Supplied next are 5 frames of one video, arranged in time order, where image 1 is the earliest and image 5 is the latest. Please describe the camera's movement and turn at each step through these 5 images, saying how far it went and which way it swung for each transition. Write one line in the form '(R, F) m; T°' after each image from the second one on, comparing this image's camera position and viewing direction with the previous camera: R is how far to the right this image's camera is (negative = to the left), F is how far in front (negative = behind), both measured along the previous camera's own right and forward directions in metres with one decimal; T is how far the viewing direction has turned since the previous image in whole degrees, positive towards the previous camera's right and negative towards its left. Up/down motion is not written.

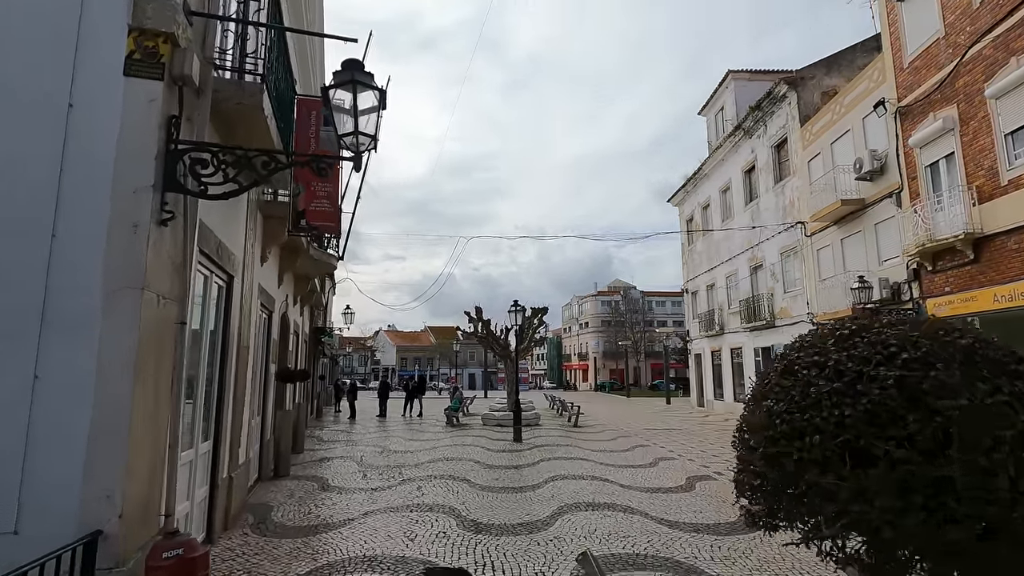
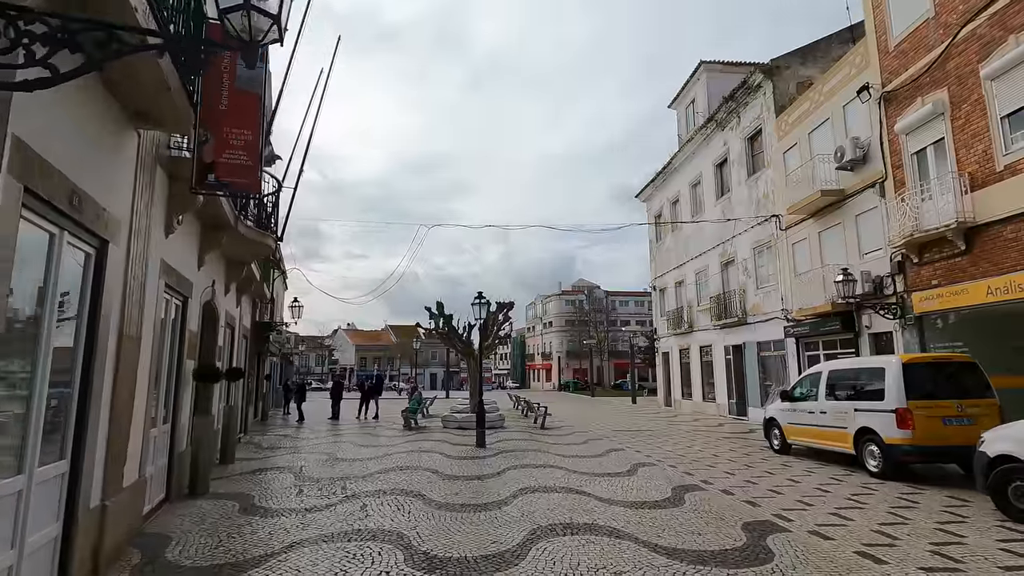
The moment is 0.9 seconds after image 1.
(0.0, +1.1) m; +4°
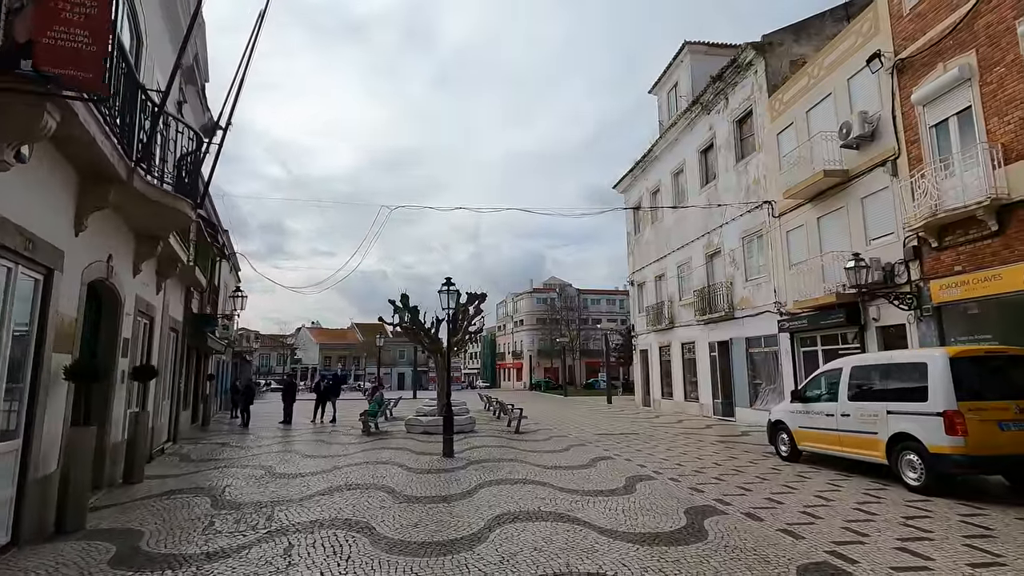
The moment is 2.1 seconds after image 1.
(-0.1, +1.5) m; +3°
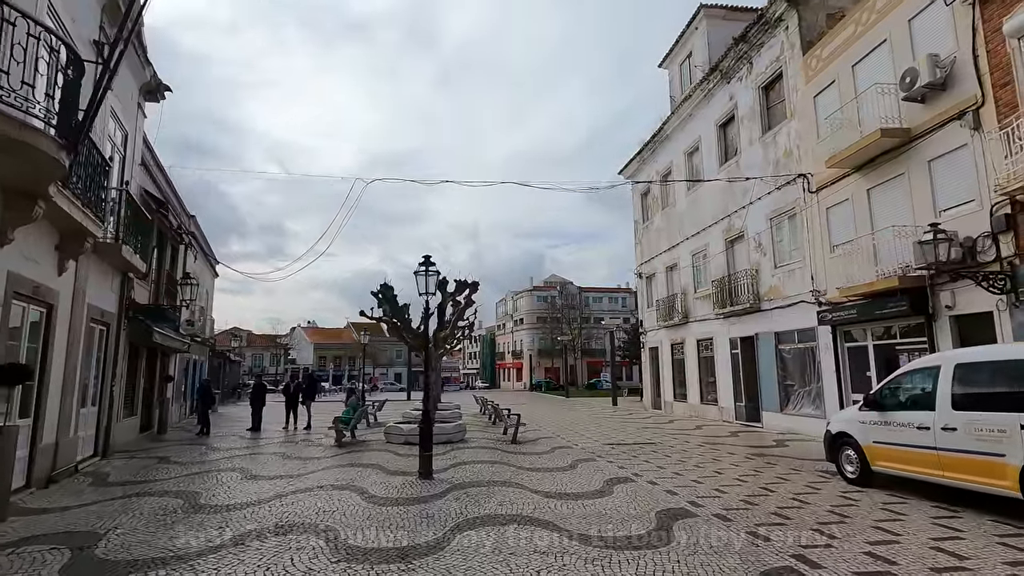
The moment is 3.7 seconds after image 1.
(+0.1, +2.0) m; 0°
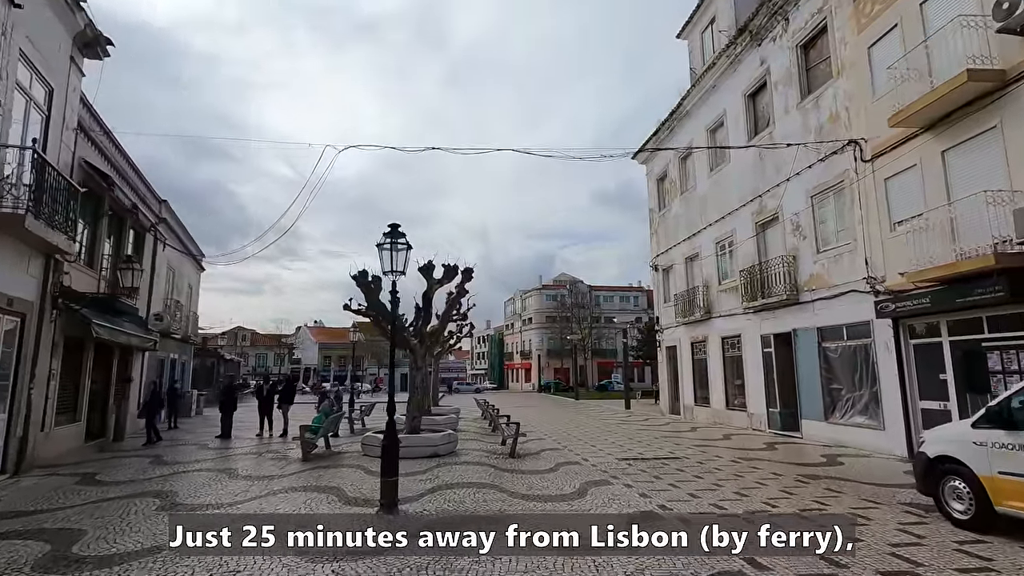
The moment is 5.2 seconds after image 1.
(+0.2, +1.9) m; -1°
